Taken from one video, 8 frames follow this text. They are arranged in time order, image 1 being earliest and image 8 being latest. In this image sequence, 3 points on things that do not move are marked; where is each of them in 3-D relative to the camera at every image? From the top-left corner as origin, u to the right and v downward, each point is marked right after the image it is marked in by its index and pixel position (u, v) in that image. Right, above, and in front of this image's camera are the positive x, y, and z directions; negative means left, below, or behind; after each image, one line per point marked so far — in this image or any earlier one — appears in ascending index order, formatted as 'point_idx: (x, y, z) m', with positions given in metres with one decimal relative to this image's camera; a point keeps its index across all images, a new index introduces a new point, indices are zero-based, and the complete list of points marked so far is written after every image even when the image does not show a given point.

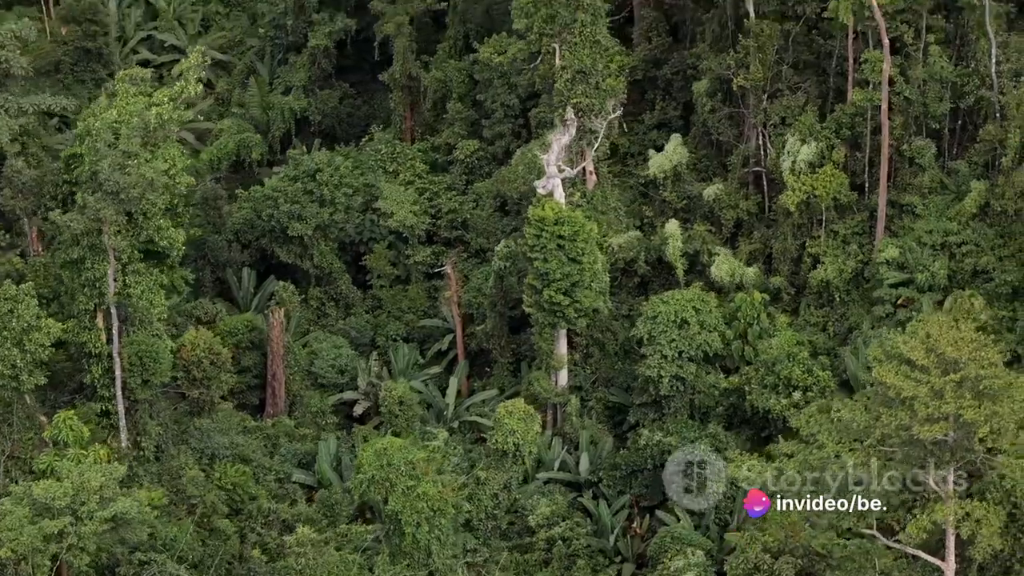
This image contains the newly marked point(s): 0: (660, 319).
0: (+1.3, -0.3, +19.1) m
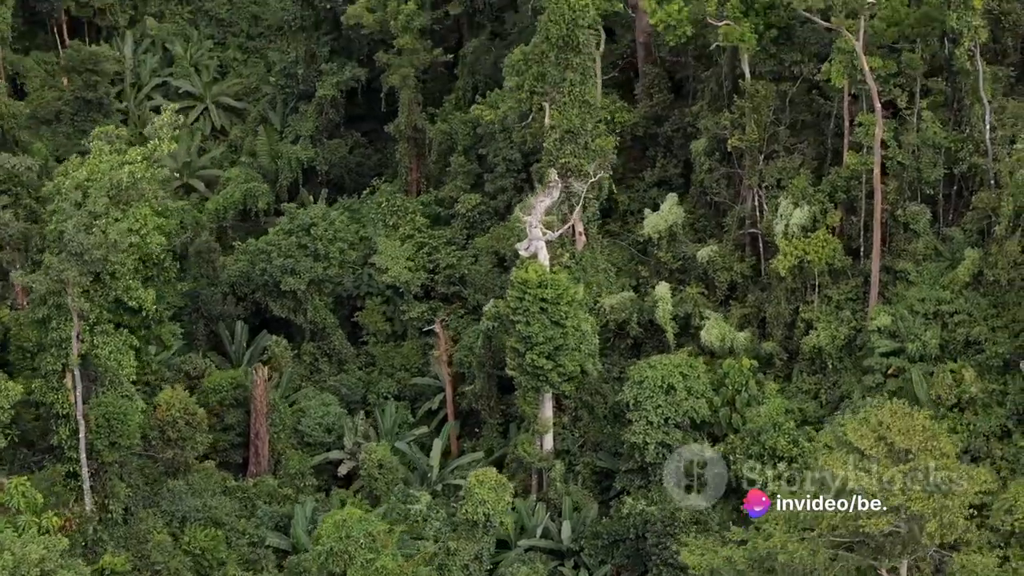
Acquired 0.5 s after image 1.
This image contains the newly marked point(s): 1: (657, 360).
0: (+1.2, -0.8, +18.7) m
1: (+1.3, -0.6, +18.8) m
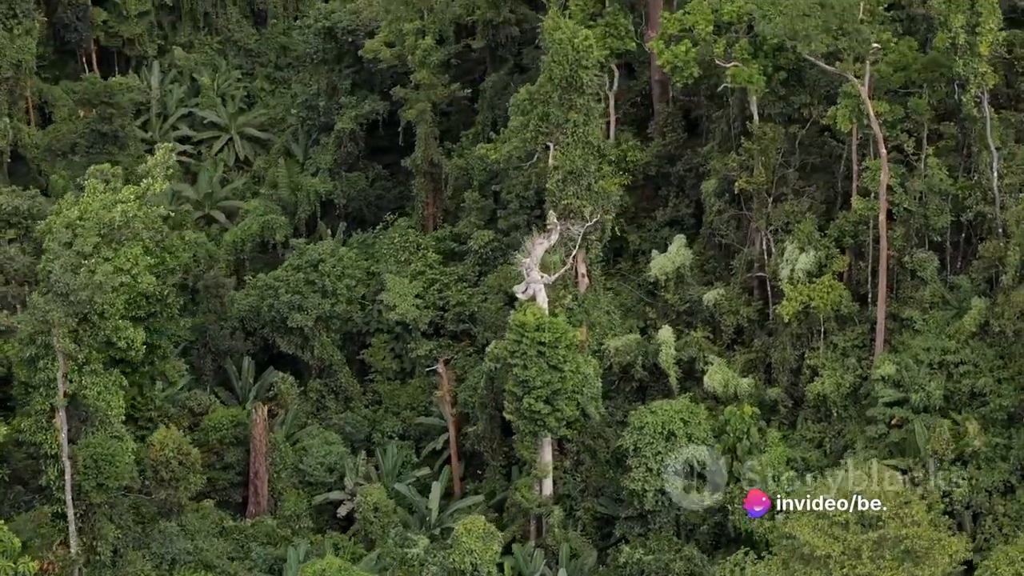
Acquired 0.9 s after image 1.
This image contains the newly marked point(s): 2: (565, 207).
0: (+1.1, -1.2, +18.4) m
1: (+1.3, -1.0, +18.6) m
2: (+0.4, +0.7, +18.6) m
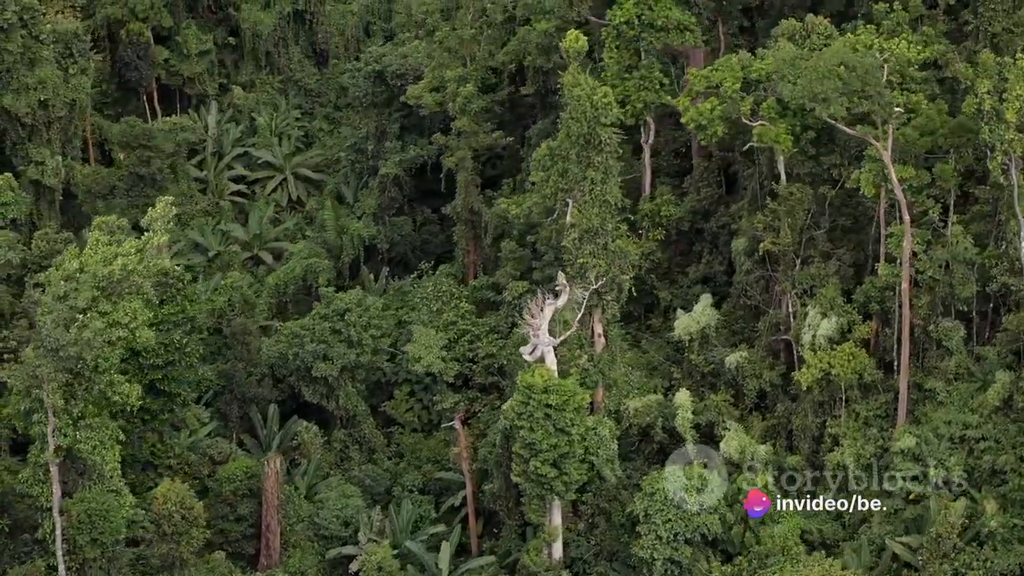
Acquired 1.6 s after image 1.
0: (+1.2, -1.7, +18.0) m
1: (+1.3, -1.5, +18.1) m
2: (+0.6, +0.2, +18.2) m
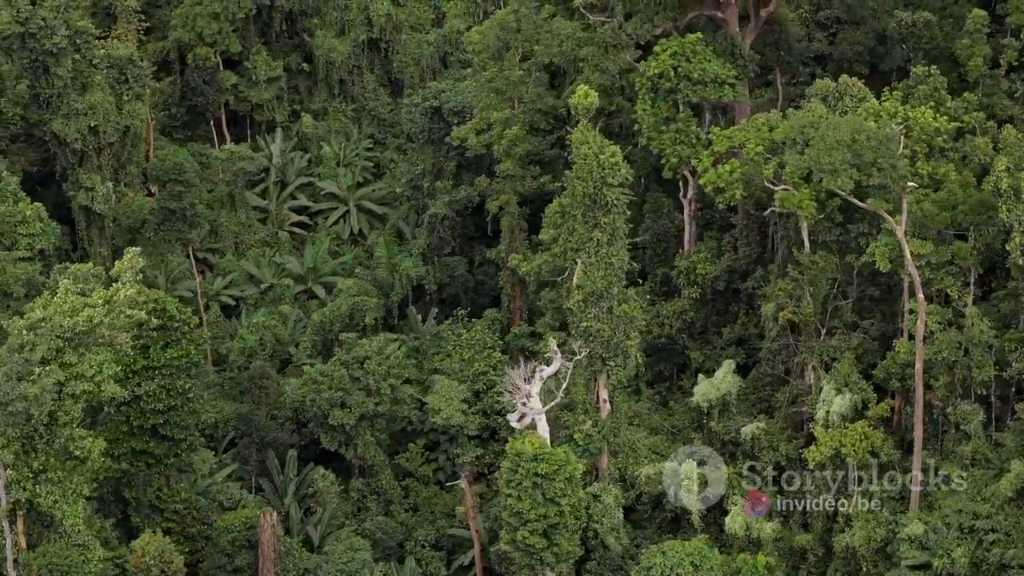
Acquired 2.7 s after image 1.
0: (+1.1, -2.3, +17.3) m
1: (+1.3, -2.1, +17.4) m
2: (+0.6, -0.3, +17.6) m
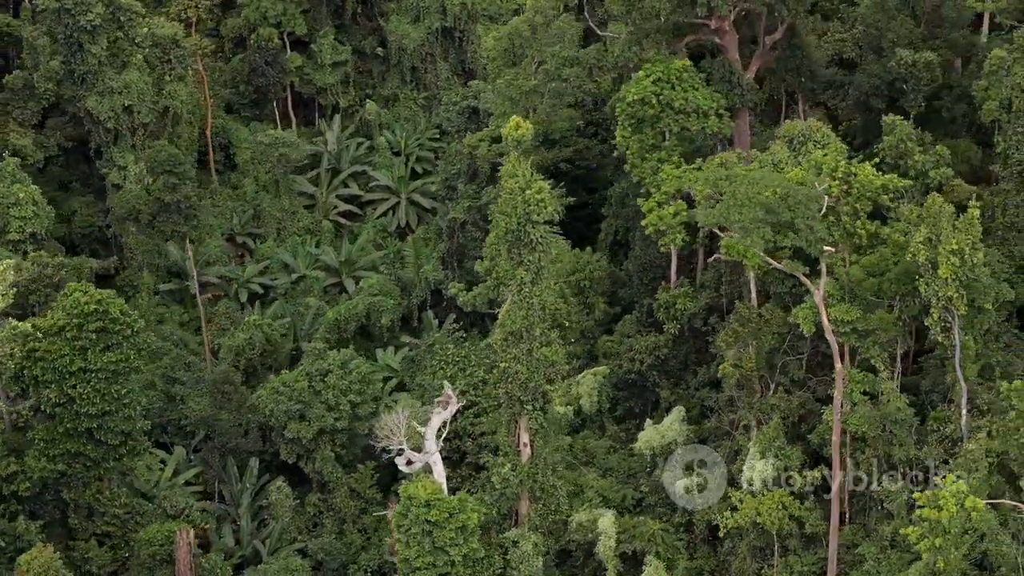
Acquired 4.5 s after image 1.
0: (+0.3, -2.6, +16.5) m
1: (+0.5, -2.4, +16.6) m
2: (-0.1, -0.7, +16.8) m
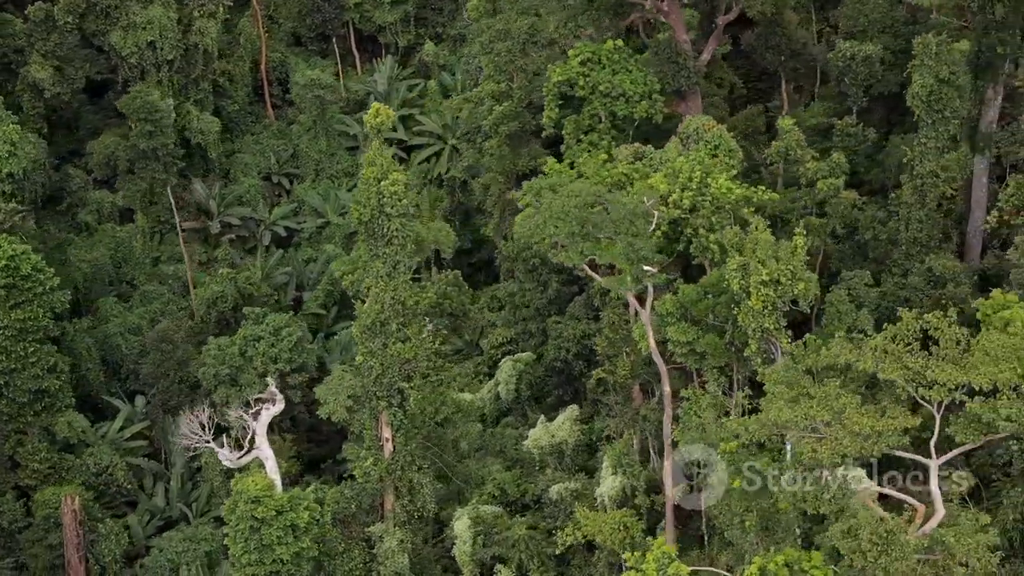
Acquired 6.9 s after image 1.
0: (-0.9, -2.6, +16.1) m
1: (-0.7, -2.4, +16.1) m
2: (-1.2, -0.6, +16.3) m
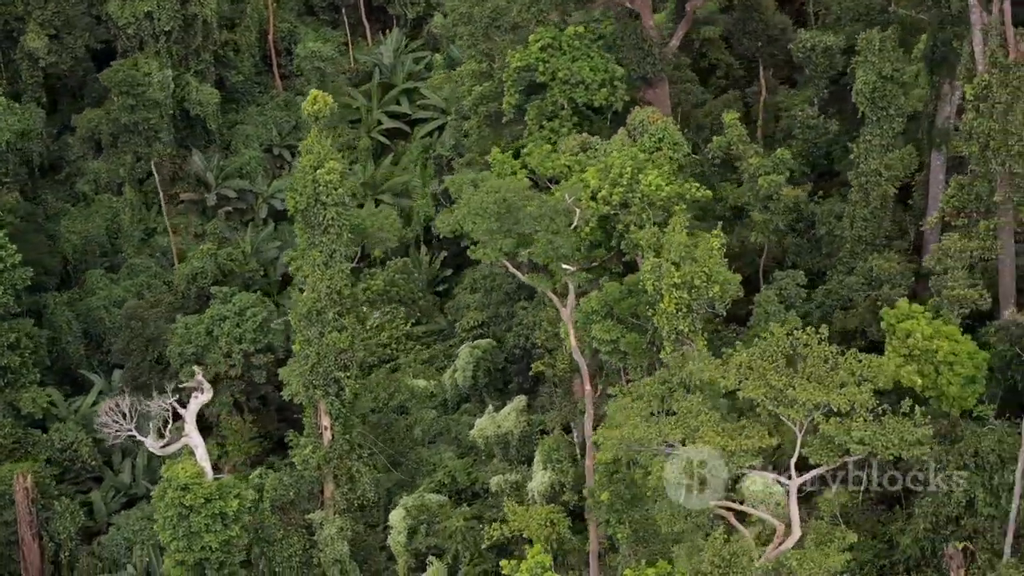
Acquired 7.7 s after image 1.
0: (-1.4, -2.5, +16.0) m
1: (-1.2, -2.3, +16.1) m
2: (-1.6, -0.5, +16.2) m
